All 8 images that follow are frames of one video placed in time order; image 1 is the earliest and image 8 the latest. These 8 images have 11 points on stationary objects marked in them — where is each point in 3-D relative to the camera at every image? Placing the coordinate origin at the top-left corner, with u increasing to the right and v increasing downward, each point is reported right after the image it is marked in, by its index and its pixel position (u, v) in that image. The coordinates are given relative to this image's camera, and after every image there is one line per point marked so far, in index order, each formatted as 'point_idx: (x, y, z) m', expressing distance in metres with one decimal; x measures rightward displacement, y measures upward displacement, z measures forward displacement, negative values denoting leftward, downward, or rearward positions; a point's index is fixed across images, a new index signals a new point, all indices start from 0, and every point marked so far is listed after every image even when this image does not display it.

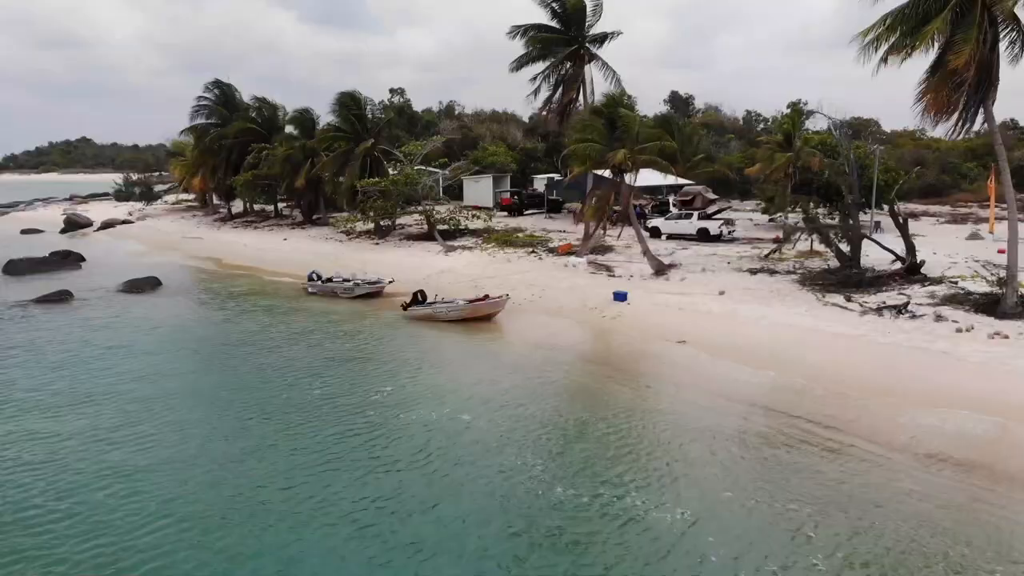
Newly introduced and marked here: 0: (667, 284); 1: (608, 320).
0: (+4.5, +0.1, +19.9) m
1: (+2.3, -0.8, +17.5) m
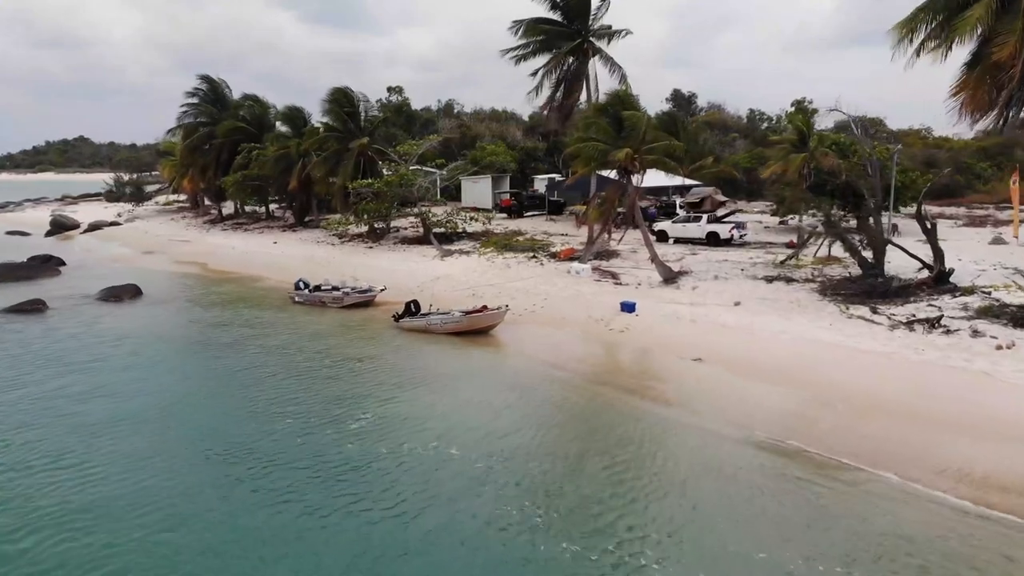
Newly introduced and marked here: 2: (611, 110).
0: (+4.5, -0.1, +18.6) m
1: (+2.3, -1.1, +16.3) m
2: (+2.8, +5.1, +19.5) m
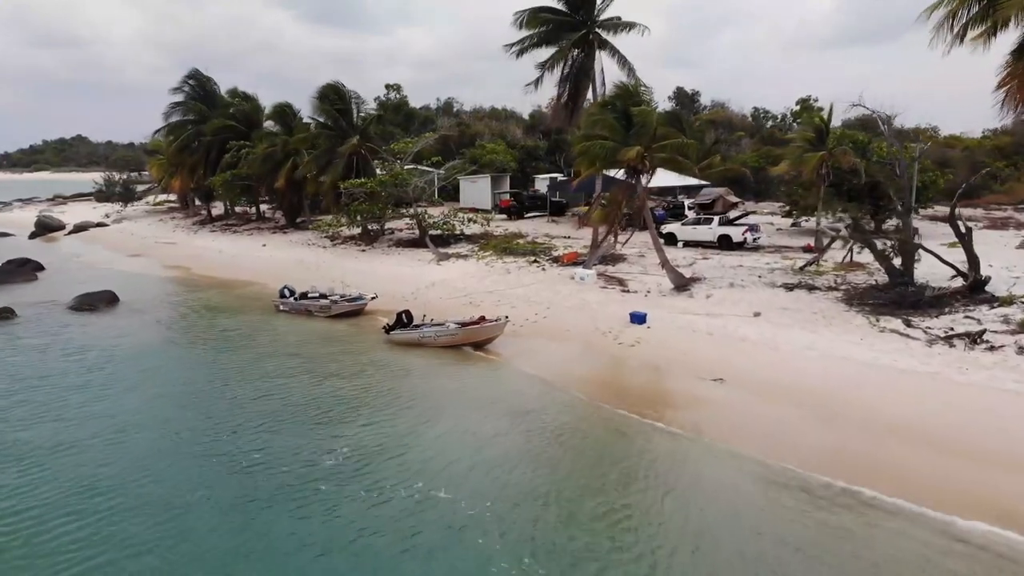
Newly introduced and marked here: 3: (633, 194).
0: (+4.5, -0.3, +17.3) m
1: (+2.3, -1.3, +14.9) m
2: (+2.9, +4.9, +18.2) m
3: (+3.5, +2.7, +19.9) m
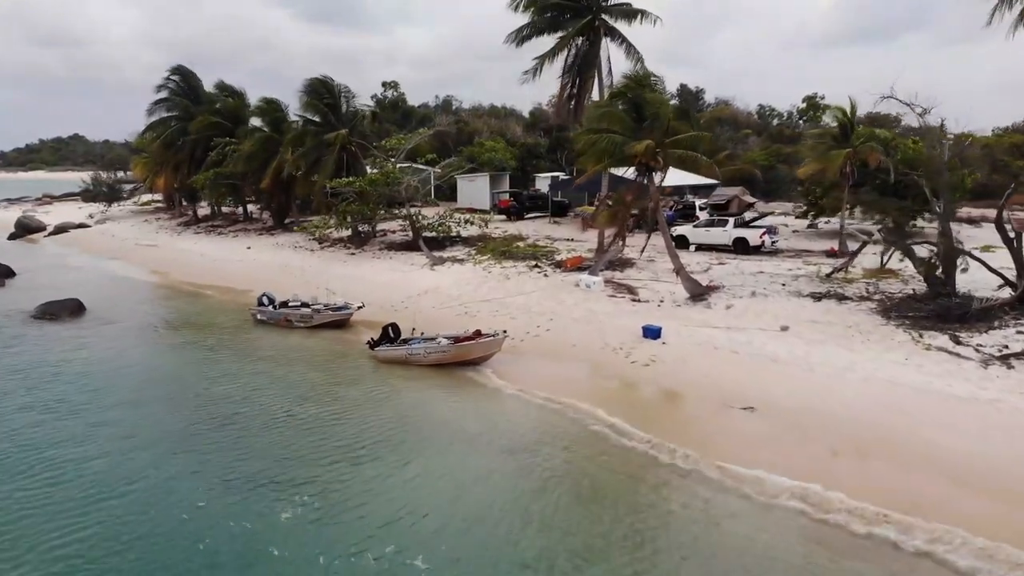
0: (+4.5, -0.6, +15.6) m
1: (+2.3, -1.5, +13.2) m
2: (+2.8, +4.6, +16.5) m
3: (+3.5, +2.5, +18.2) m
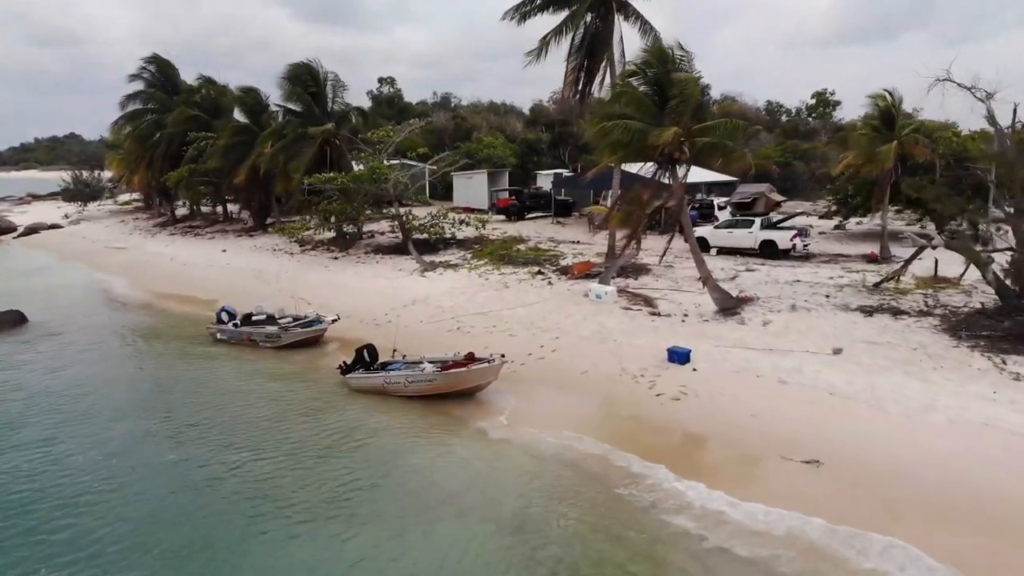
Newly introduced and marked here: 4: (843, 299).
0: (+4.5, -0.8, +13.2) m
1: (+2.3, -1.8, +10.9) m
2: (+2.8, +4.4, +14.1) m
3: (+3.5, +2.2, +15.9) m
4: (+7.0, -0.2, +14.6) m
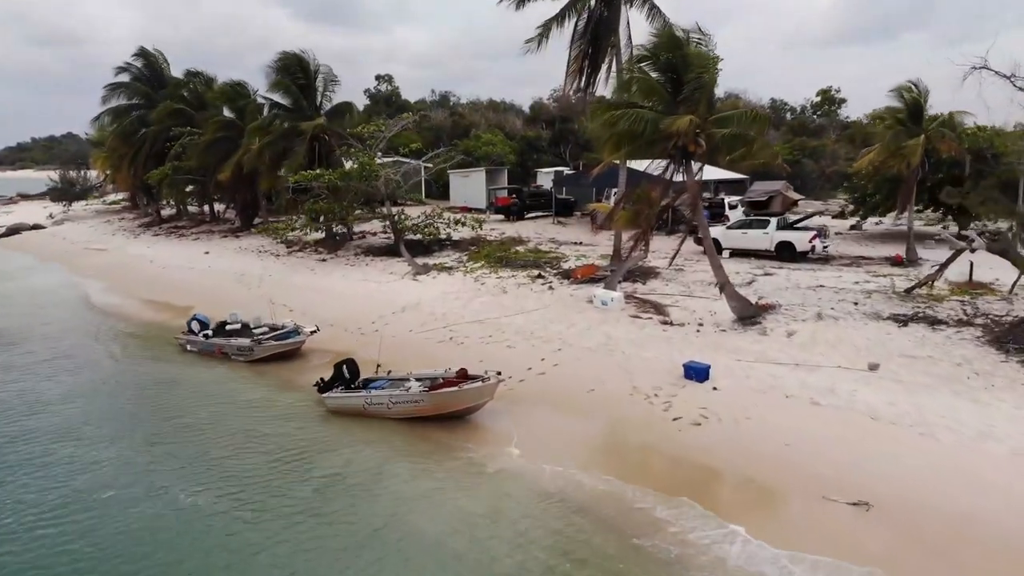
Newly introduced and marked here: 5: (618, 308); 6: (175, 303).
0: (+4.4, -1.0, +11.9) m
1: (+2.2, -1.9, +9.6) m
2: (+2.8, +4.3, +12.9) m
3: (+3.4, +2.1, +14.6) m
4: (+7.0, -0.4, +13.3) m
5: (+2.2, -0.4, +14.1) m
6: (-9.4, -0.4, +19.0) m
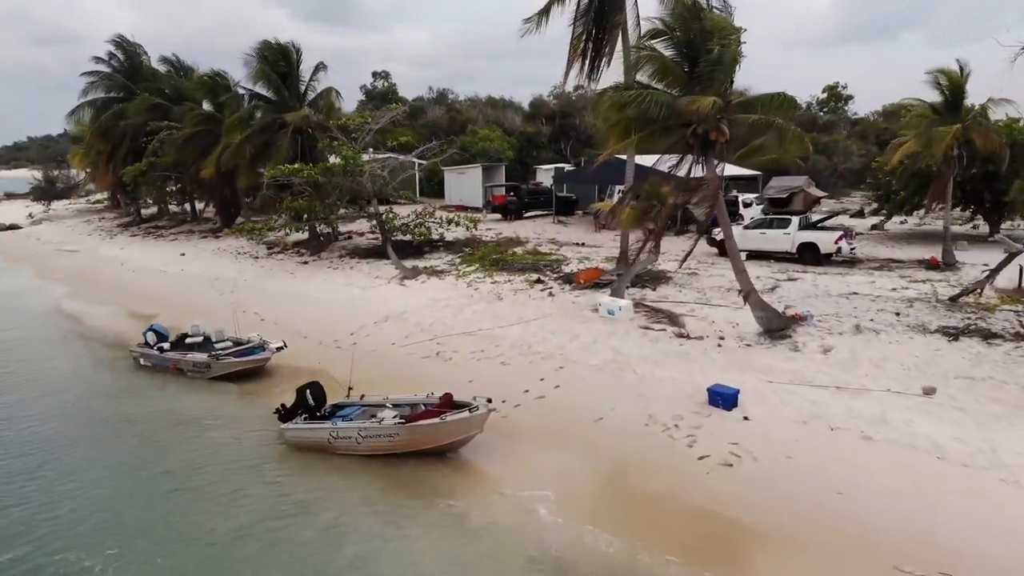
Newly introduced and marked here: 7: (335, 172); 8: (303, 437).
0: (+4.3, -1.1, +10.4) m
1: (+2.1, -2.0, +8.0) m
2: (+2.7, +4.1, +11.3) m
3: (+3.4, +2.0, +13.0) m
4: (+6.9, -0.5, +11.7) m
5: (+2.1, -0.5, +12.5) m
6: (-9.5, -0.6, +17.5) m
7: (-4.8, +3.2, +19.0) m
8: (-2.7, -1.9, +8.9) m
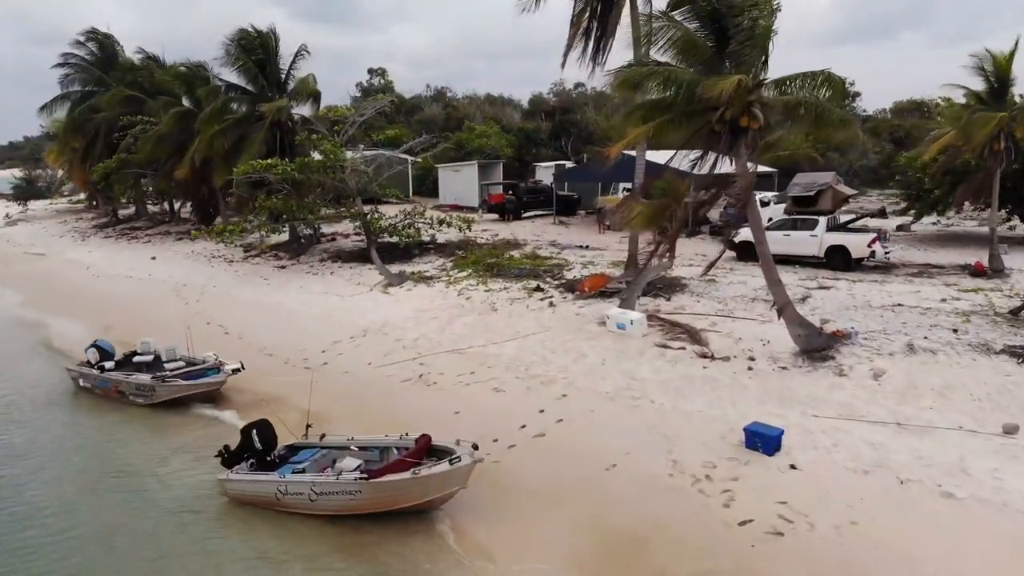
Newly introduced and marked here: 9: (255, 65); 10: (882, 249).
0: (+4.3, -1.3, +8.7) m
1: (+2.1, -2.2, +6.3) m
2: (+2.6, +3.9, +9.6) m
3: (+3.3, +1.8, +11.4) m
4: (+6.8, -0.7, +10.1) m
5: (+2.0, -0.7, +10.8) m
6: (-9.5, -0.8, +15.8) m
7: (-4.9, +3.0, +17.3) m
8: (-2.7, -2.1, +7.2) m
9: (-7.5, +6.5, +20.3) m
10: (+7.7, +0.8, +14.3) m
